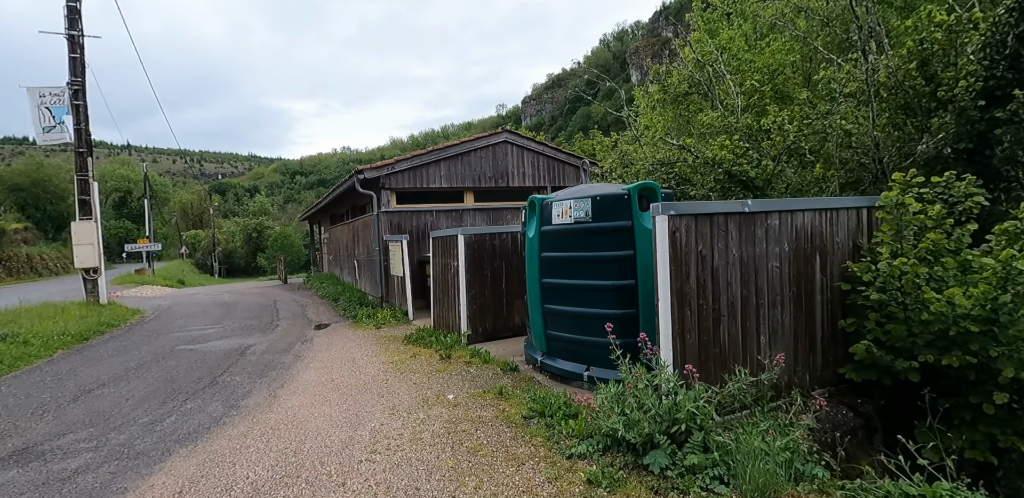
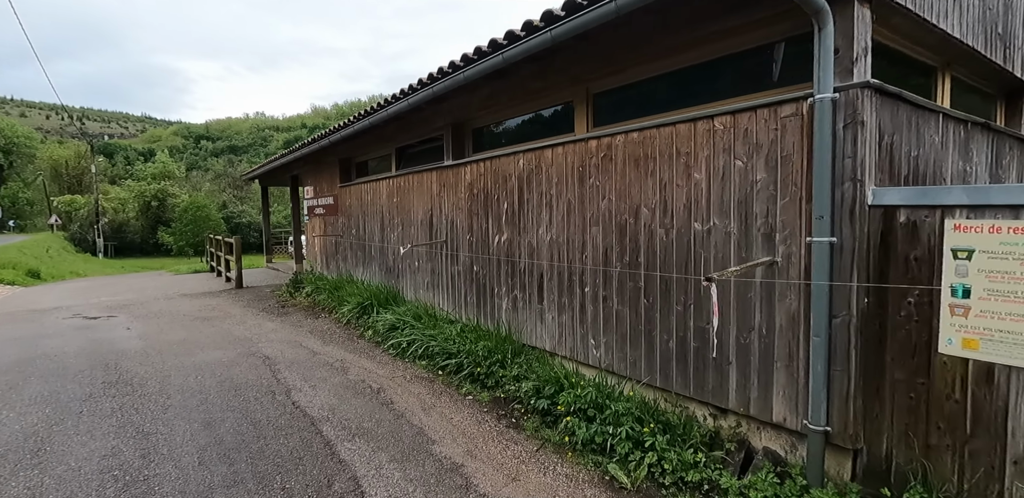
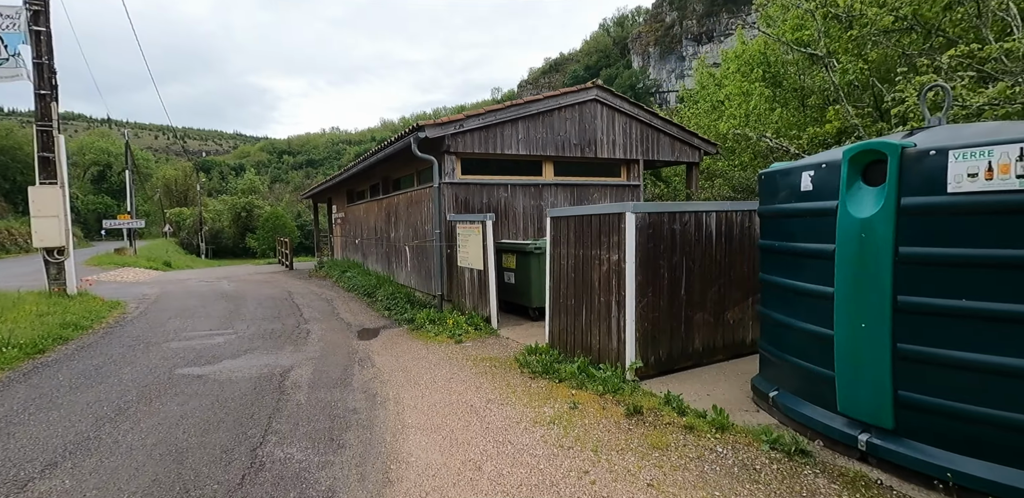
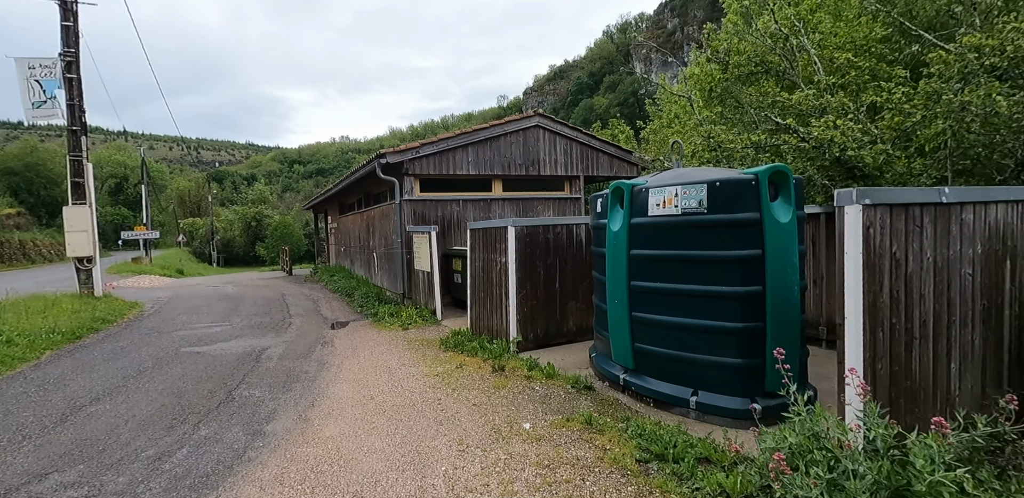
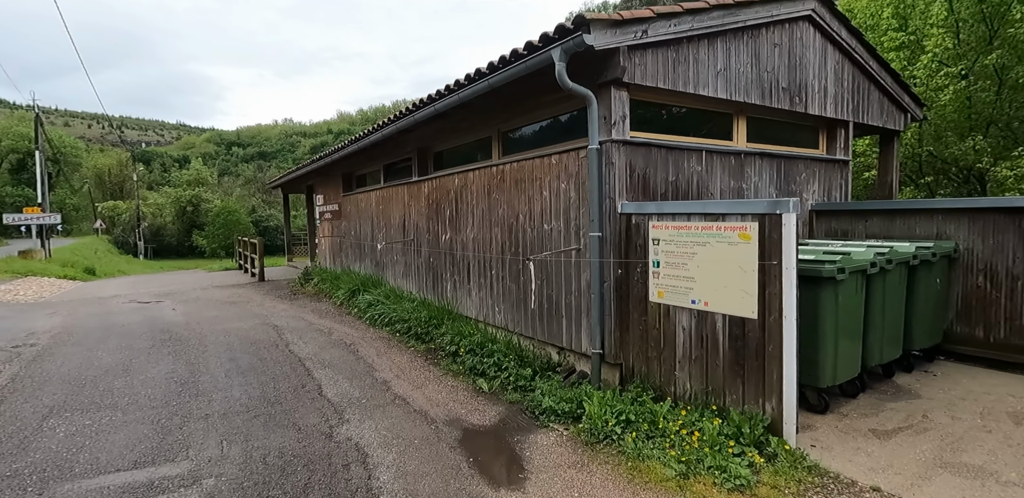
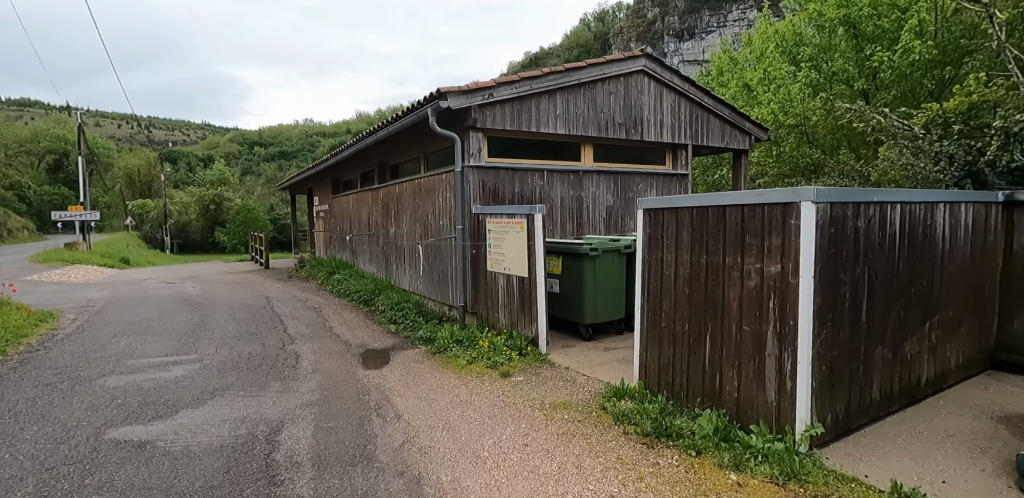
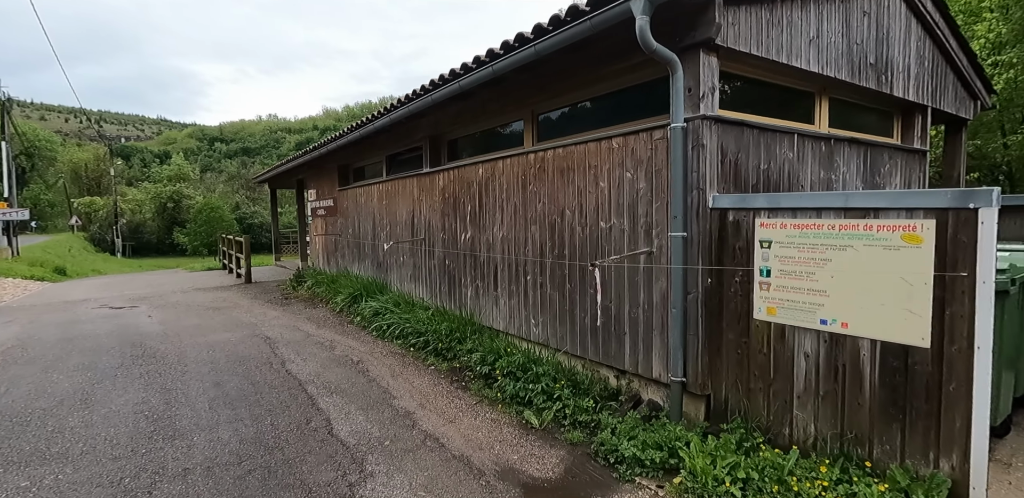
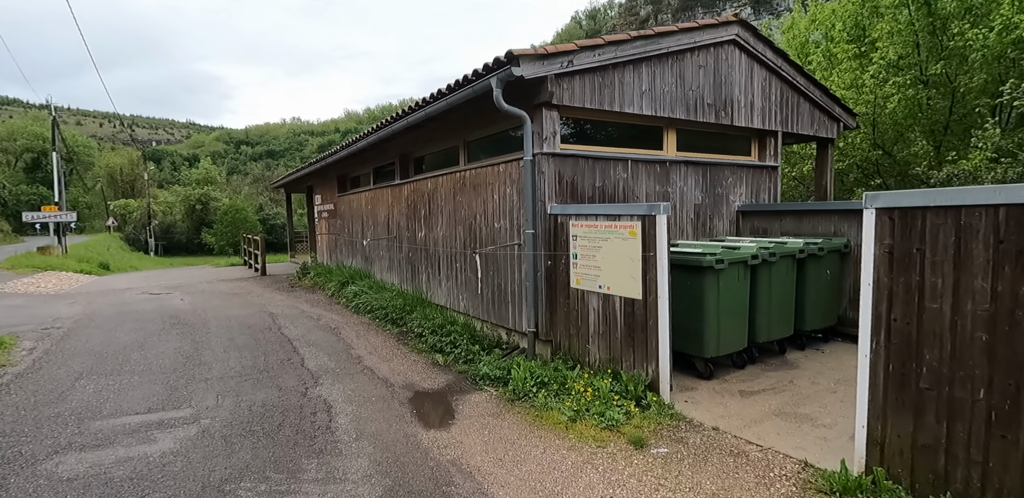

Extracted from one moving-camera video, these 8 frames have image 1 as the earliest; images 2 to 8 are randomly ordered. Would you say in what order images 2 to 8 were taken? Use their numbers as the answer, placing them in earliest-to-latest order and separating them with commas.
4, 3, 6, 8, 5, 7, 2
